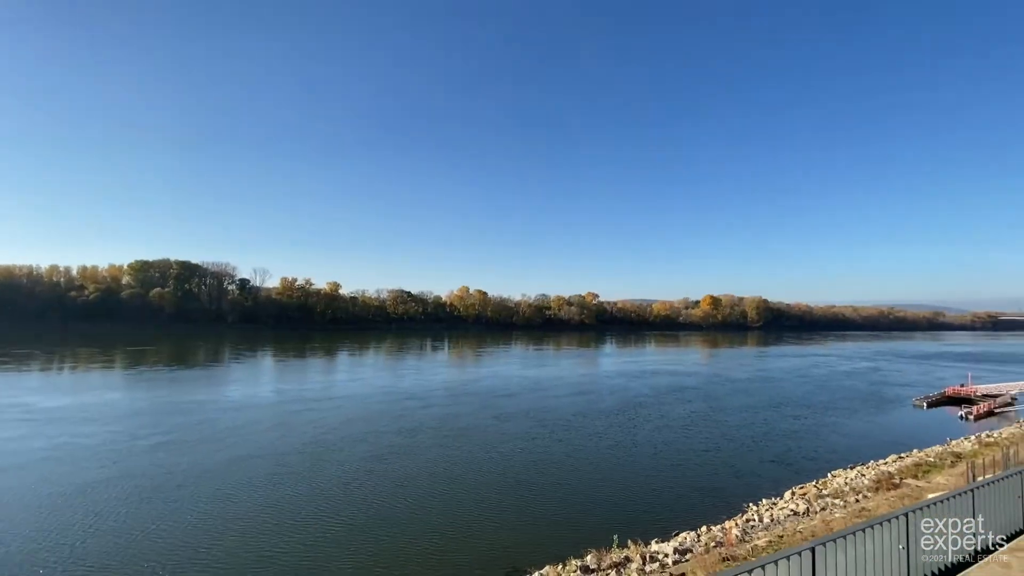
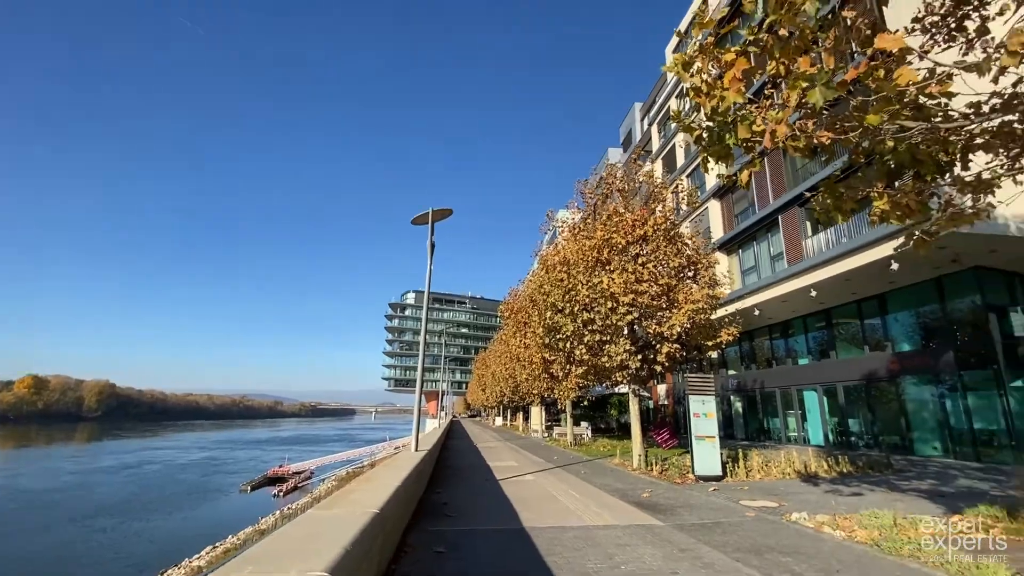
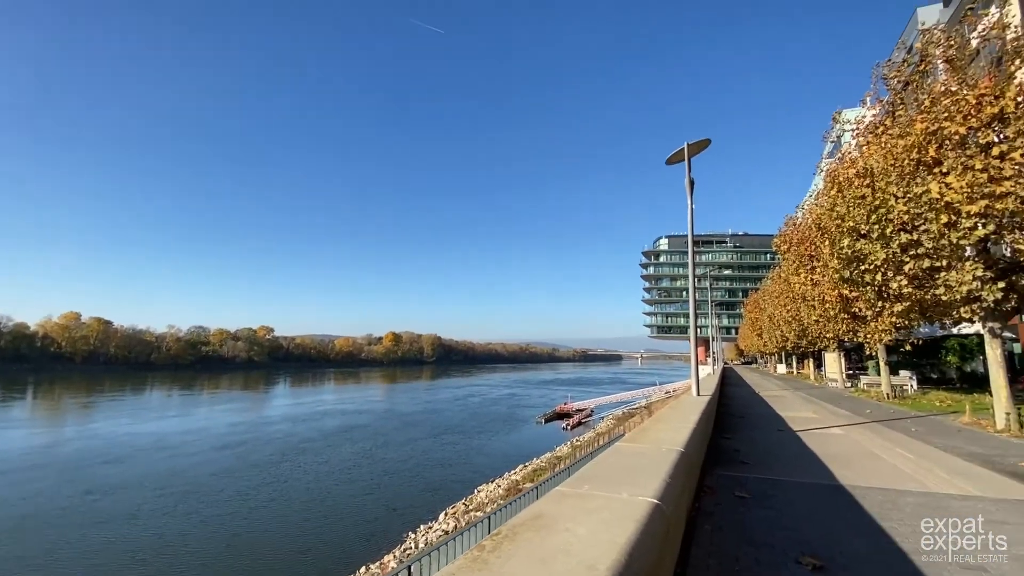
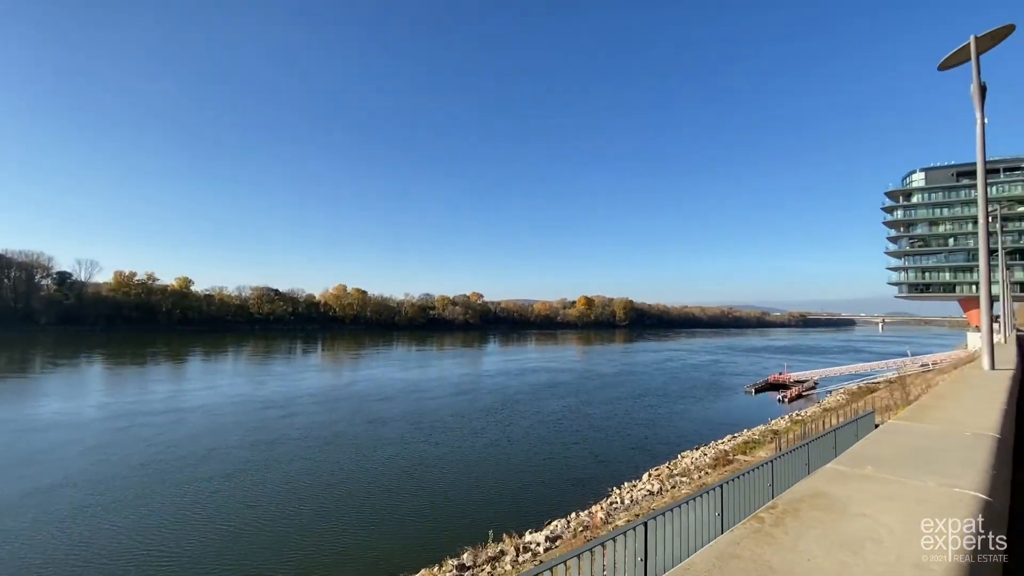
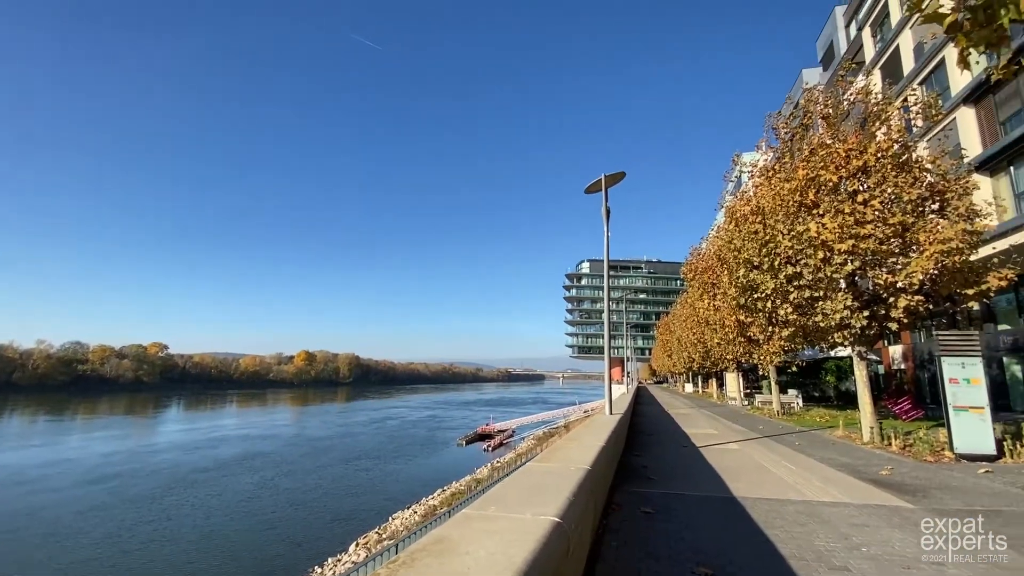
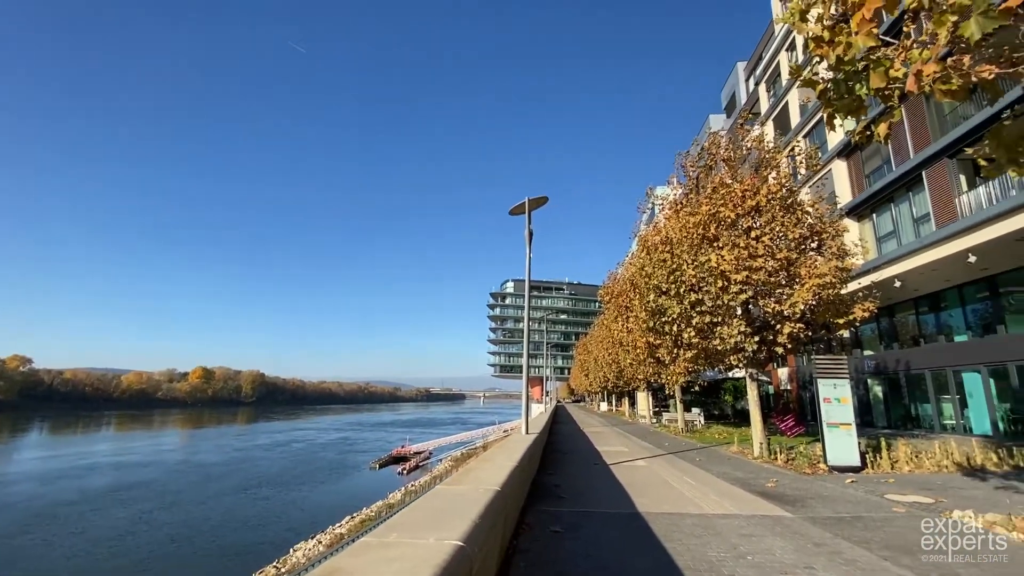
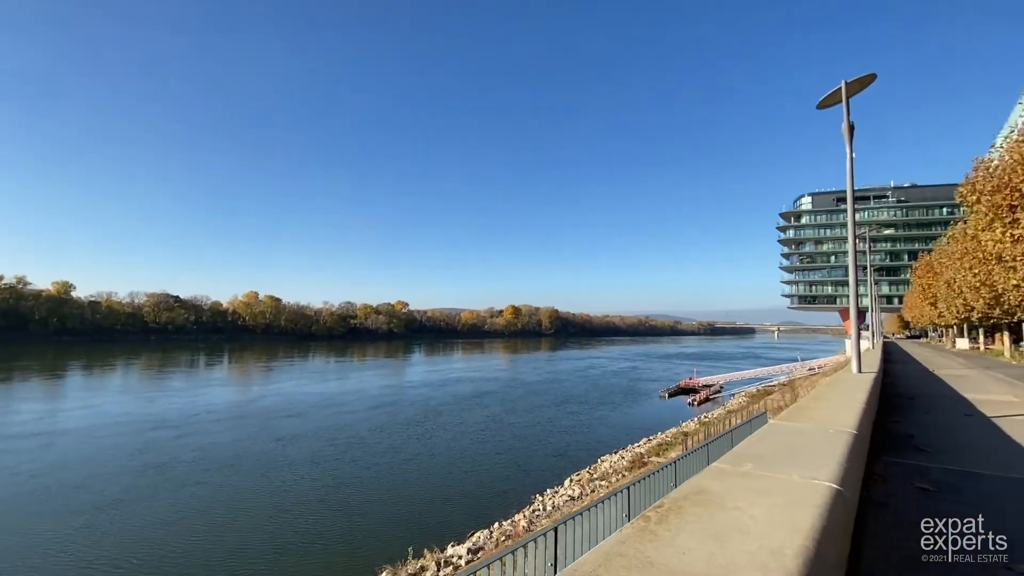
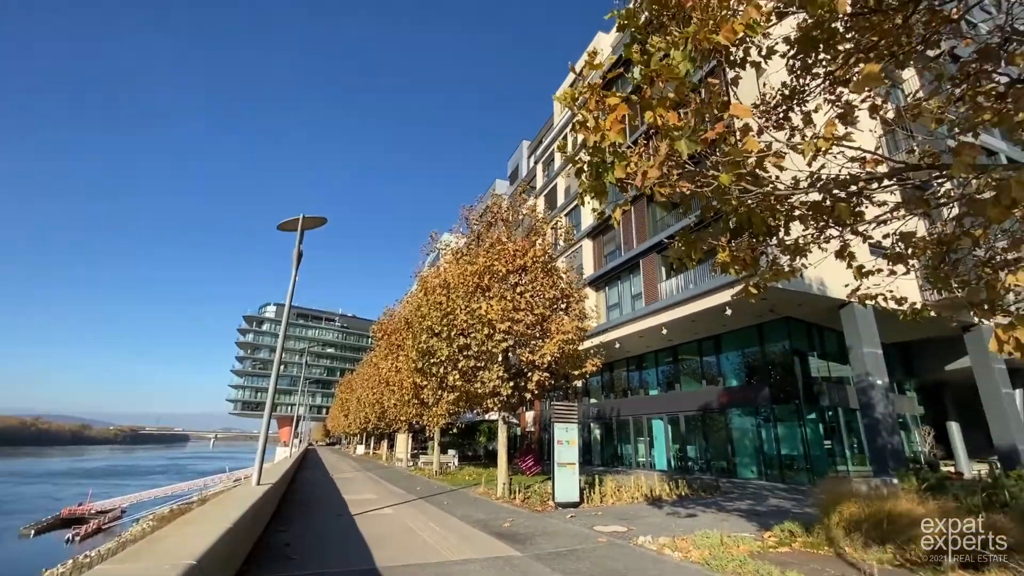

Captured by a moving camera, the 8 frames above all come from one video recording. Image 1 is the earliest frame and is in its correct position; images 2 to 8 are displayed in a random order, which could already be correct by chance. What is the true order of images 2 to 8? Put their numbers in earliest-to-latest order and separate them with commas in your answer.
4, 7, 3, 5, 6, 2, 8
